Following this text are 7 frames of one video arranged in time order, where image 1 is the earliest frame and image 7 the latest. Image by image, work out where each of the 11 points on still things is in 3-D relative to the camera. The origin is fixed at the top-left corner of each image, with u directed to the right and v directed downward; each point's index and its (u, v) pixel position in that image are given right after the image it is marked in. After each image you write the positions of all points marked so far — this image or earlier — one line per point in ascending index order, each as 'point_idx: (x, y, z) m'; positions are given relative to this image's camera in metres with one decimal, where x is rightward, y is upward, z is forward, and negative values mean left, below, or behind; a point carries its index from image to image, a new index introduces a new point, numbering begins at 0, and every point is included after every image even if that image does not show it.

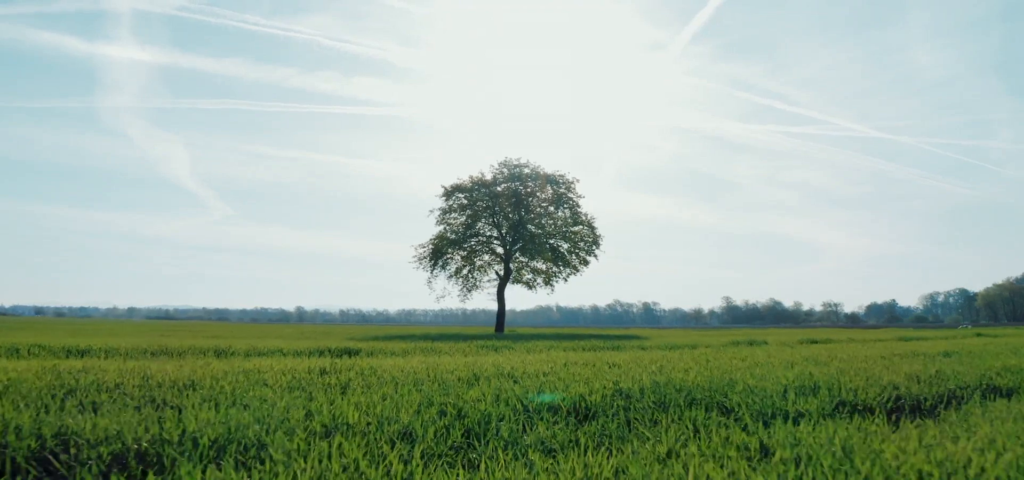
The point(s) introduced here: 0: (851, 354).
0: (+10.4, -3.5, +18.3) m
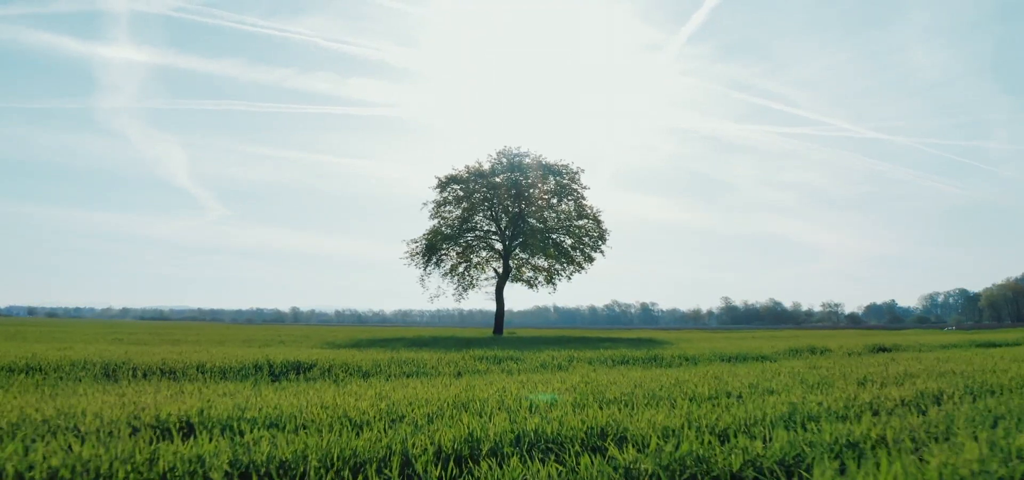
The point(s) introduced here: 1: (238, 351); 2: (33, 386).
0: (+10.5, -3.0, +14.3) m
1: (-8.9, -3.6, +19.3) m
2: (-10.6, -3.2, +13.4) m
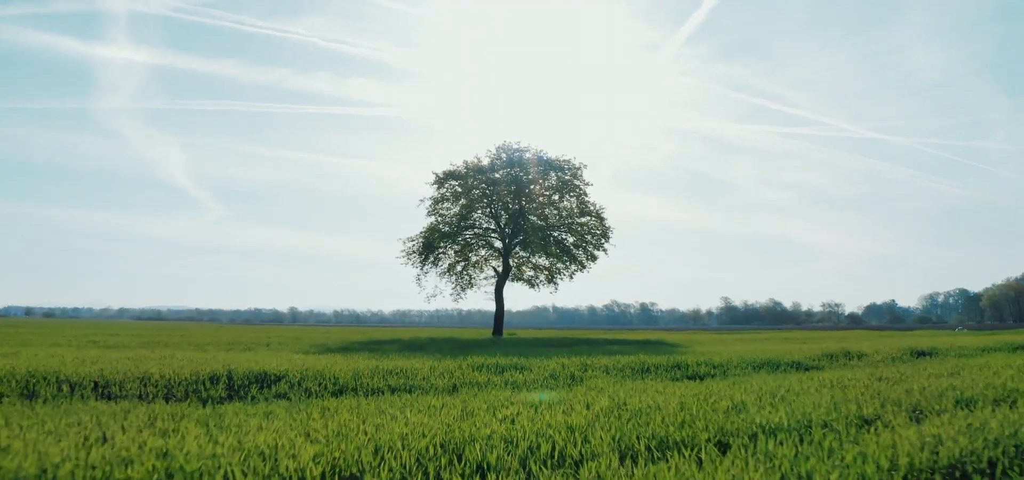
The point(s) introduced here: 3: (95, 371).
0: (+10.6, -2.8, +12.6) m
1: (-8.8, -3.4, +17.6) m
2: (-10.5, -3.0, +11.7) m
3: (-9.4, -3.0, +13.6) m
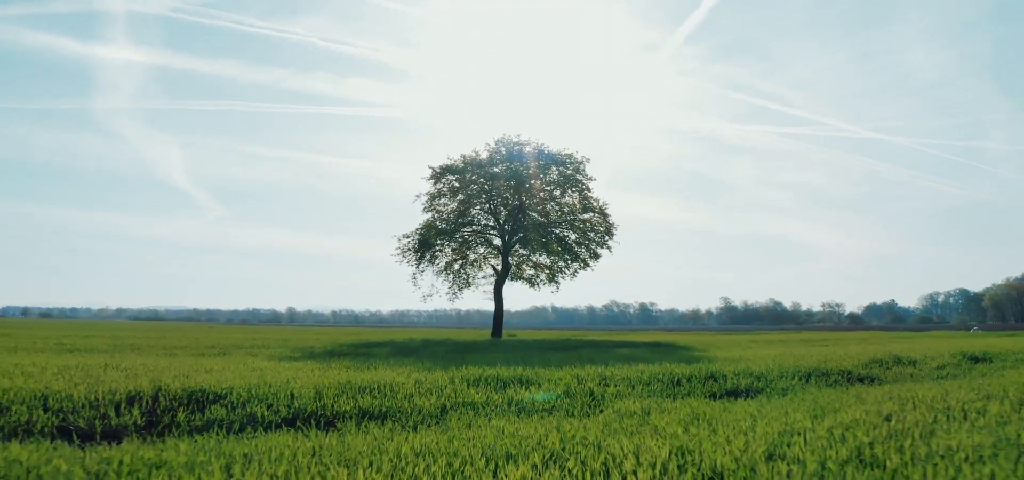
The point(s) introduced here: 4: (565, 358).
0: (+10.6, -2.6, +10.6) m
1: (-8.8, -3.2, +15.6) m
2: (-10.5, -2.8, +9.7) m
3: (-9.4, -2.8, +11.6) m
4: (+1.6, -3.6, +18.2) m
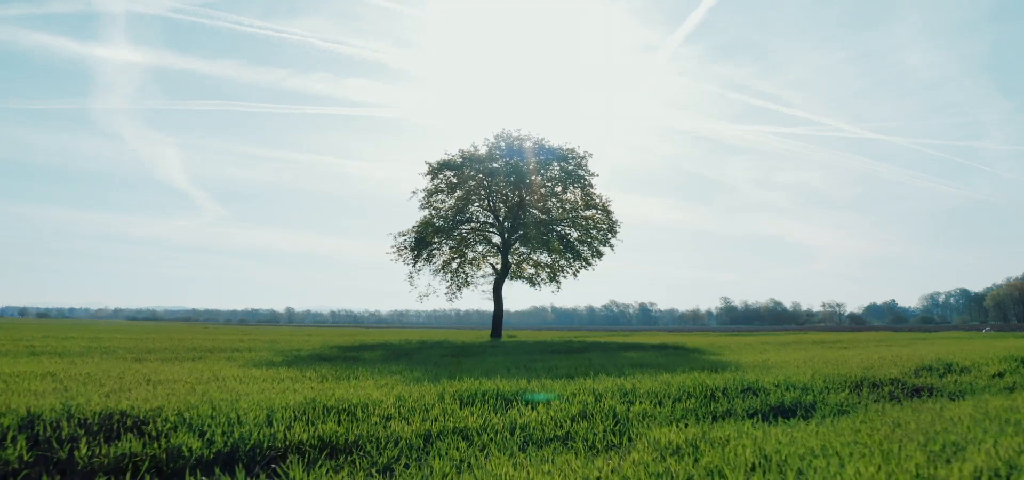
0: (+10.7, -2.4, +9.1) m
1: (-8.7, -3.0, +14.0) m
2: (-10.5, -2.6, +8.1) m
3: (-9.3, -2.6, +10.0) m
4: (+1.6, -3.4, +16.7) m
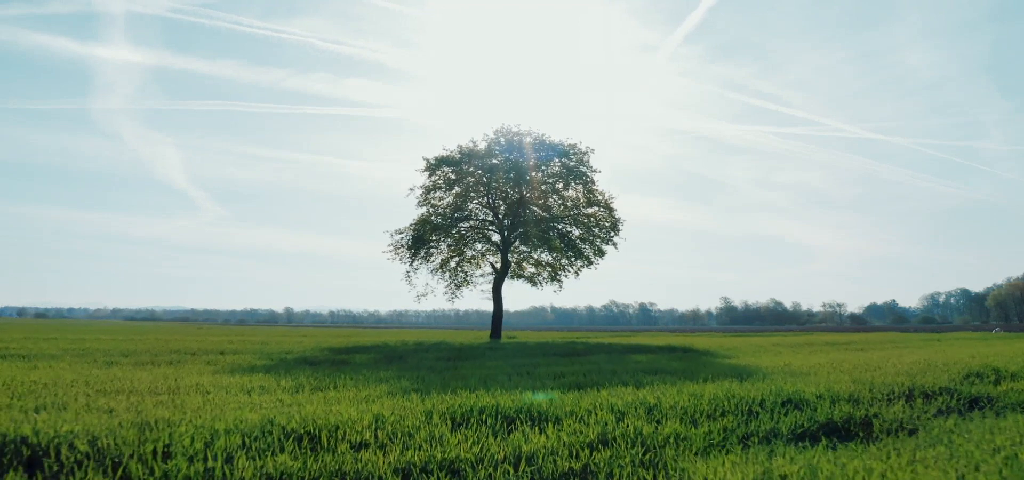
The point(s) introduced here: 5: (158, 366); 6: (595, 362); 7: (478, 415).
0: (+10.7, -2.3, +7.9) m
1: (-8.7, -2.9, +12.8) m
2: (-10.4, -2.5, +6.8) m
3: (-9.3, -2.5, +8.8) m
4: (+1.7, -3.3, +15.4) m
5: (-9.3, -3.3, +15.9) m
6: (+2.4, -3.6, +17.9) m
7: (-0.5, -2.5, +9.3) m
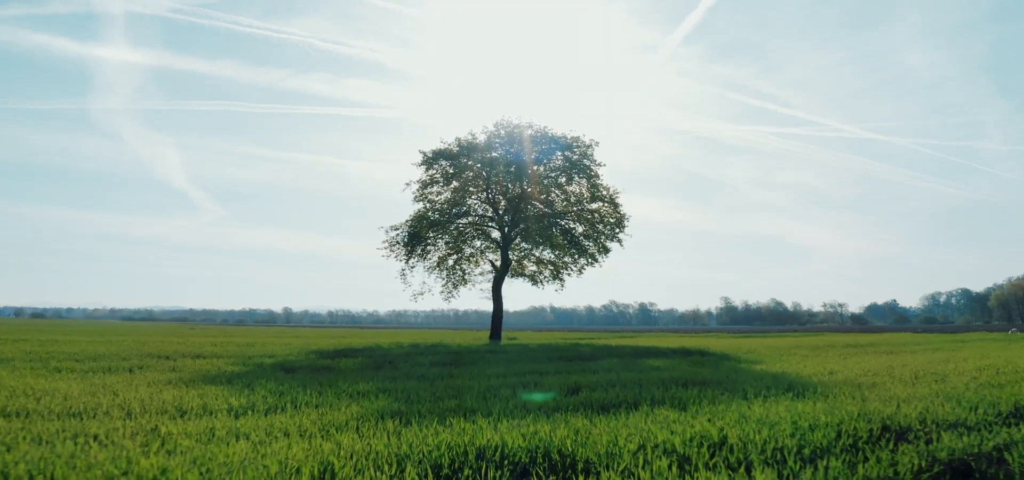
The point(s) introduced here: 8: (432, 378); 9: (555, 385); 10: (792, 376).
0: (+10.8, -2.1, +6.0) m
1: (-8.6, -2.7, +10.9) m
2: (-10.4, -2.3, +4.9) m
3: (-9.2, -2.2, +6.9) m
4: (+1.7, -3.0, +13.5) m
5: (-9.2, -3.1, +14.0) m
6: (+2.5, -3.4, +16.0) m
7: (-0.4, -2.3, +7.4) m
8: (-1.9, -3.3, +14.8) m
9: (+1.0, -3.1, +13.5) m
10: (+6.0, -2.9, +12.8) m
